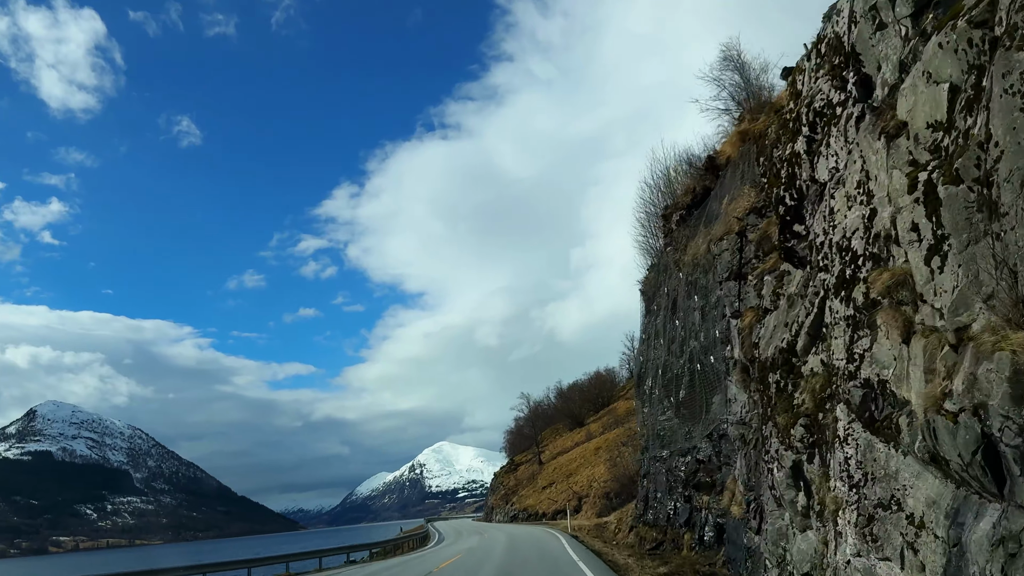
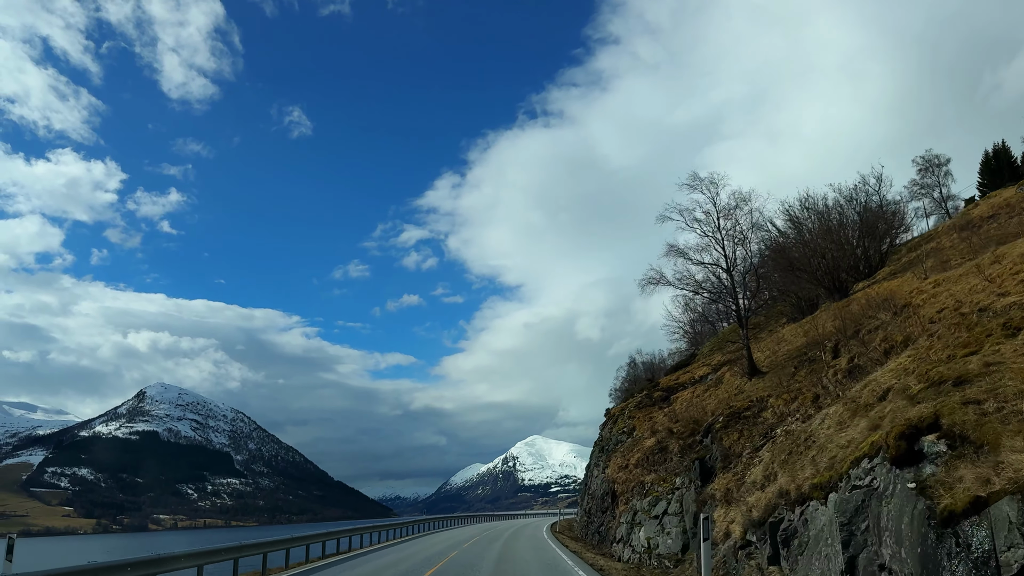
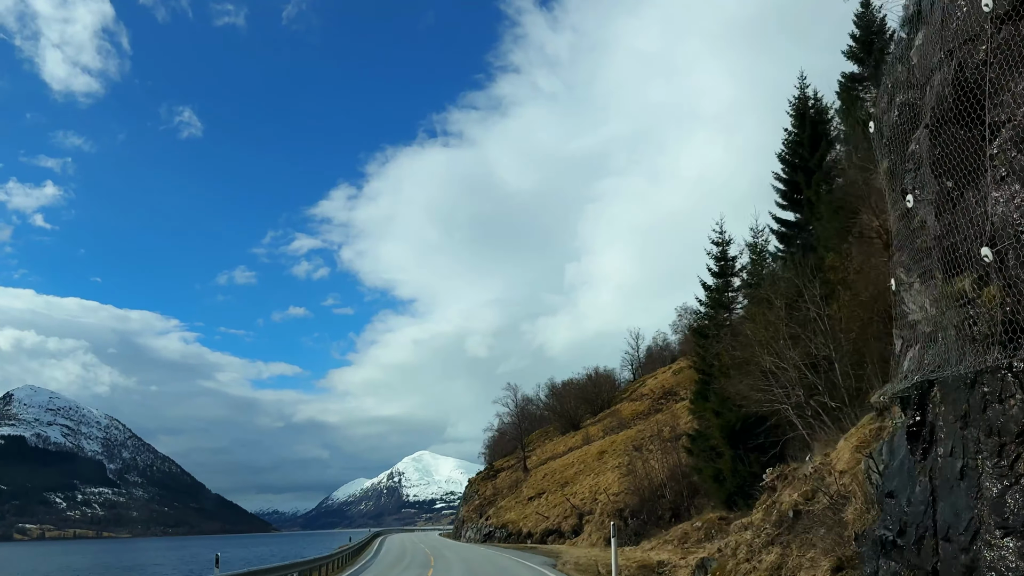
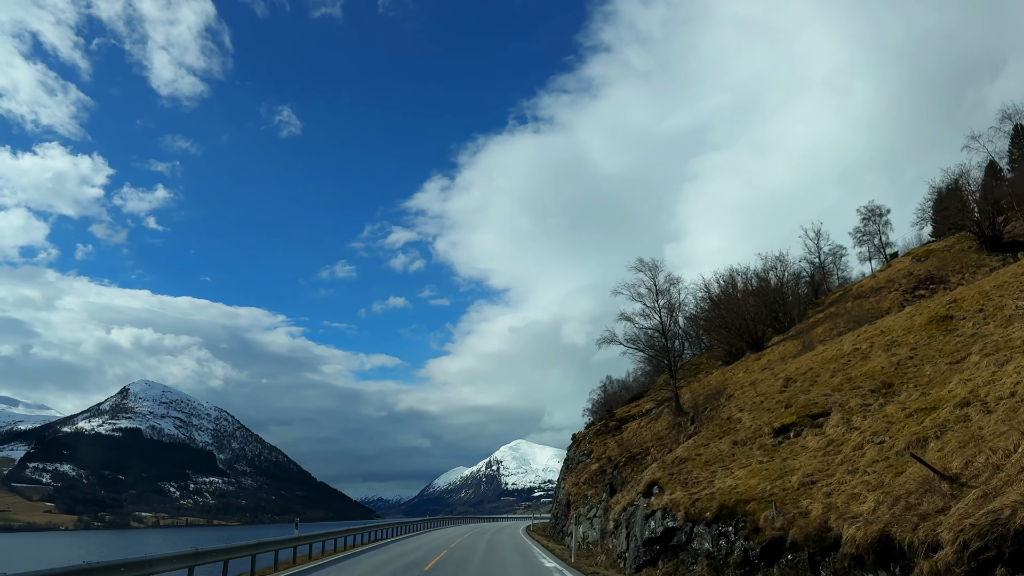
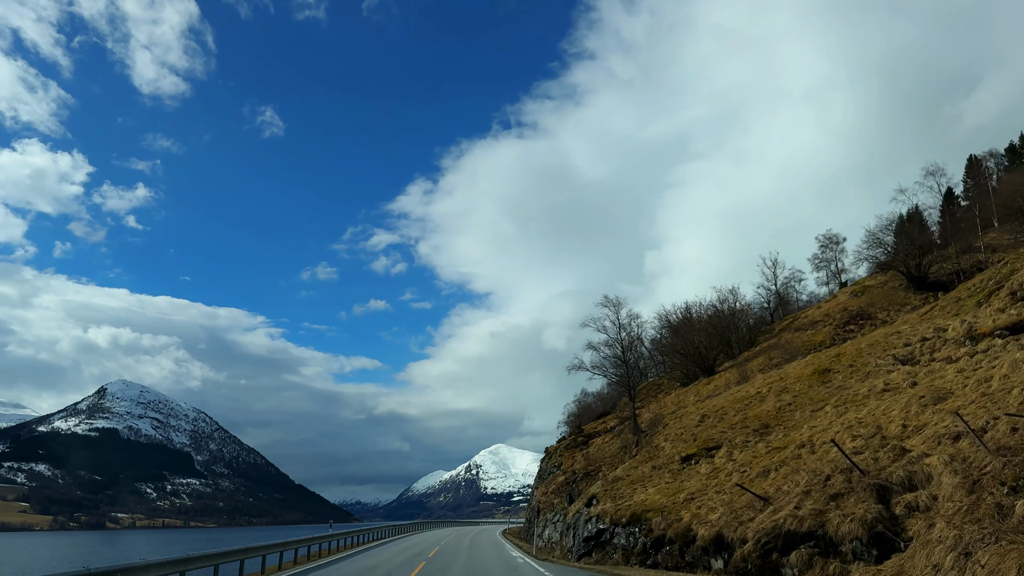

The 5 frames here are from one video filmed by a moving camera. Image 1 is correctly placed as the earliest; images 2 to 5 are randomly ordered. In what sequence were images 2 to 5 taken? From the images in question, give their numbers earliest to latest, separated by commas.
3, 5, 4, 2
